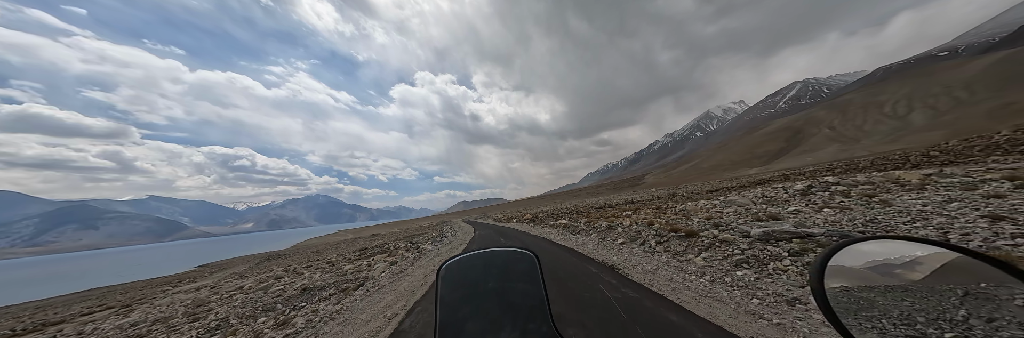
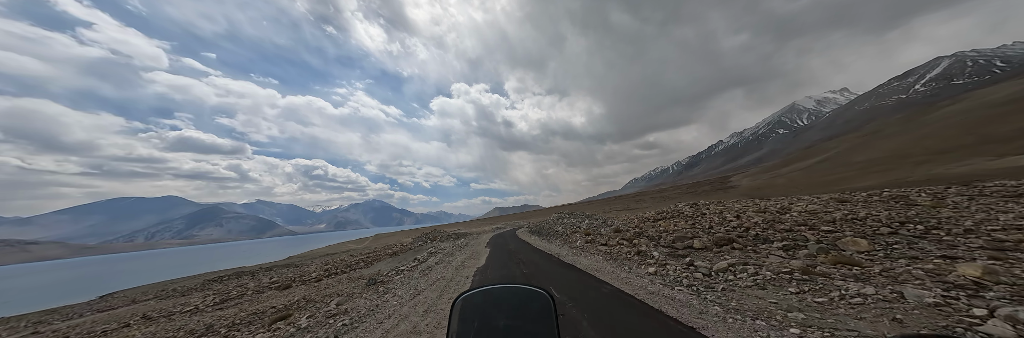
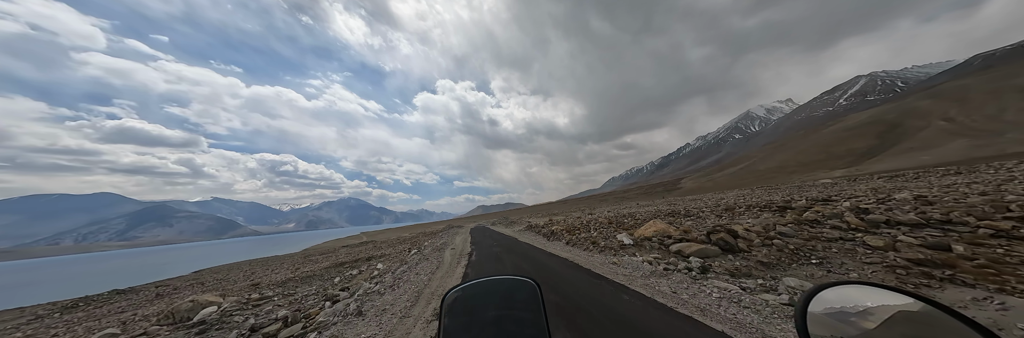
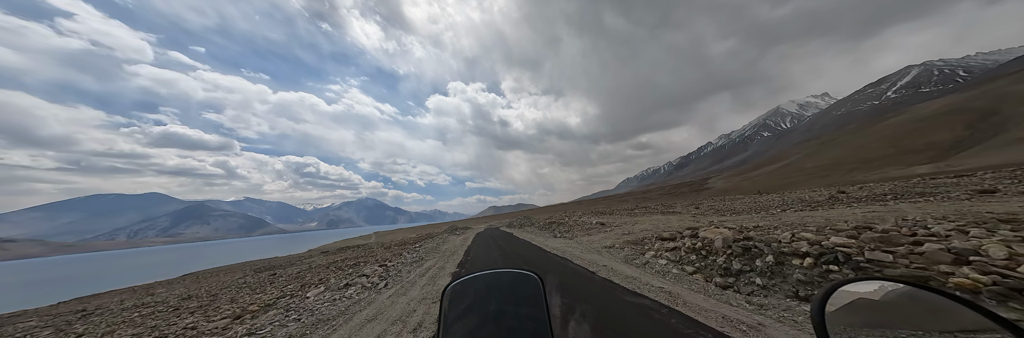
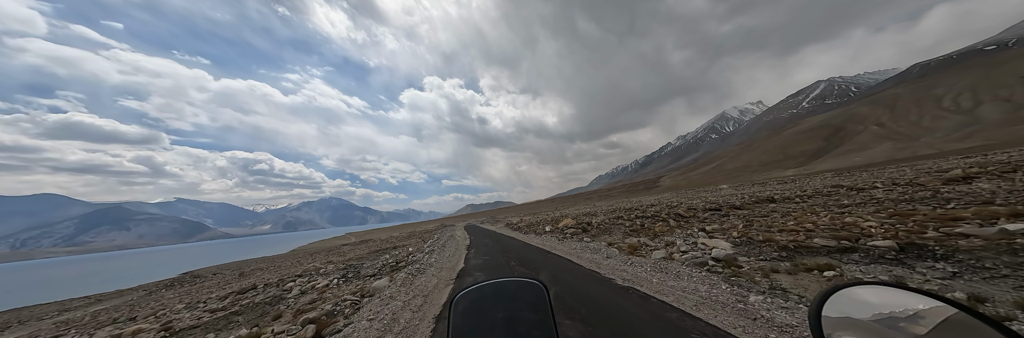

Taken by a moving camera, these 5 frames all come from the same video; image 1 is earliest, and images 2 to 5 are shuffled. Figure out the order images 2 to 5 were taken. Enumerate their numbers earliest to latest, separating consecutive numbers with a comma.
5, 3, 4, 2
